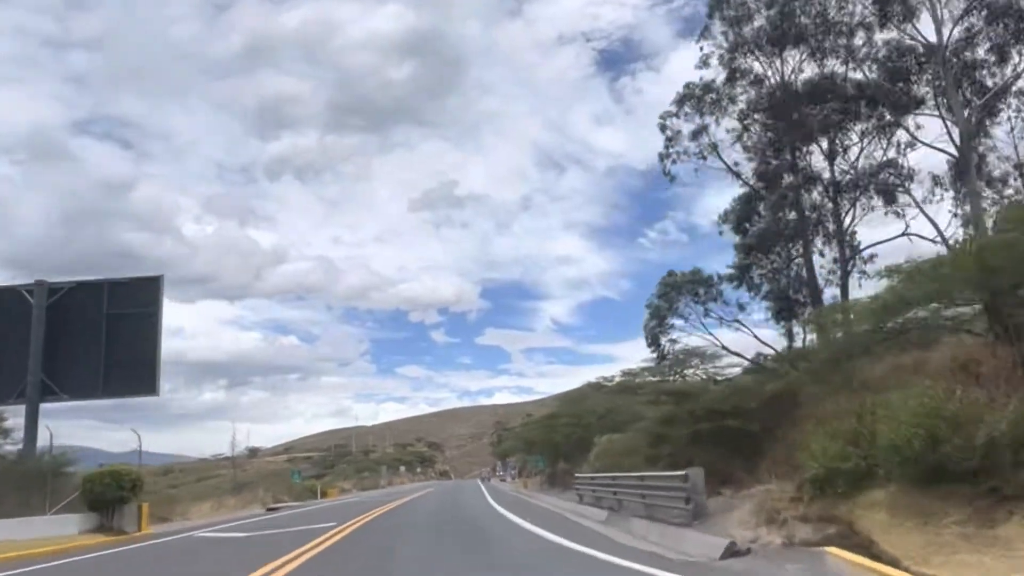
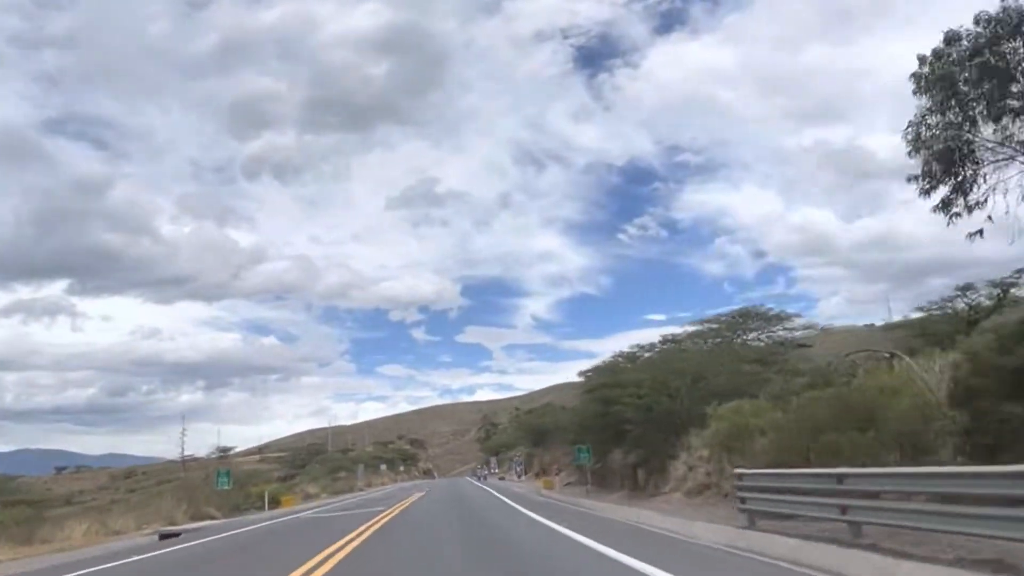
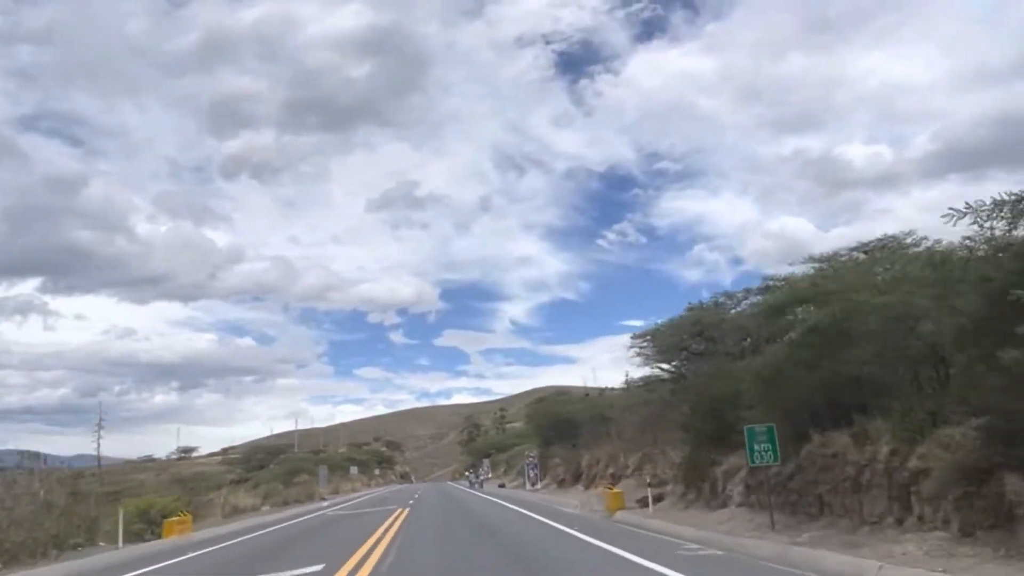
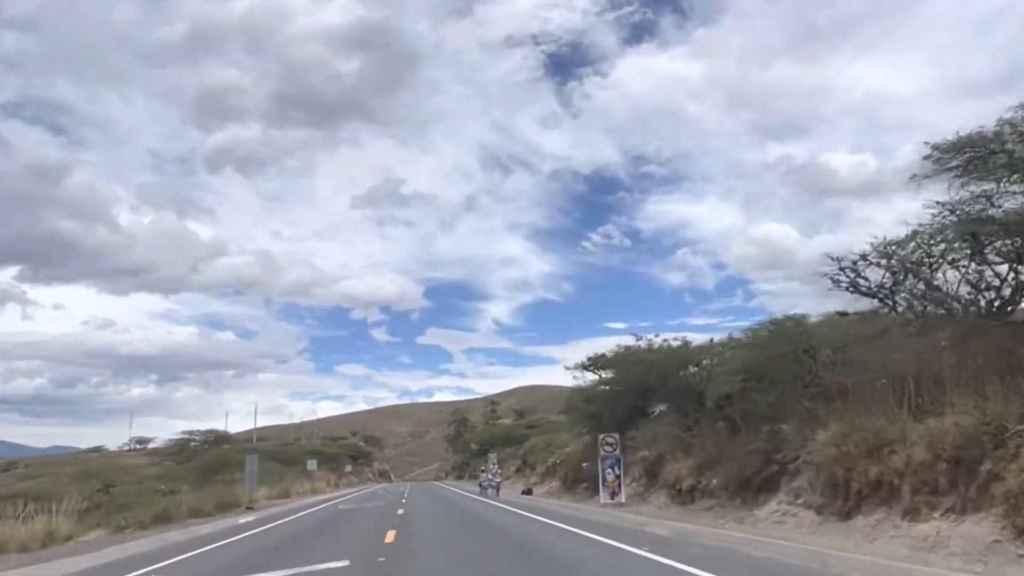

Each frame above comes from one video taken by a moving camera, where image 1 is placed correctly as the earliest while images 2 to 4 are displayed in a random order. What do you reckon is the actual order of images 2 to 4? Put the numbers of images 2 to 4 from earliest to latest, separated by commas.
2, 3, 4
